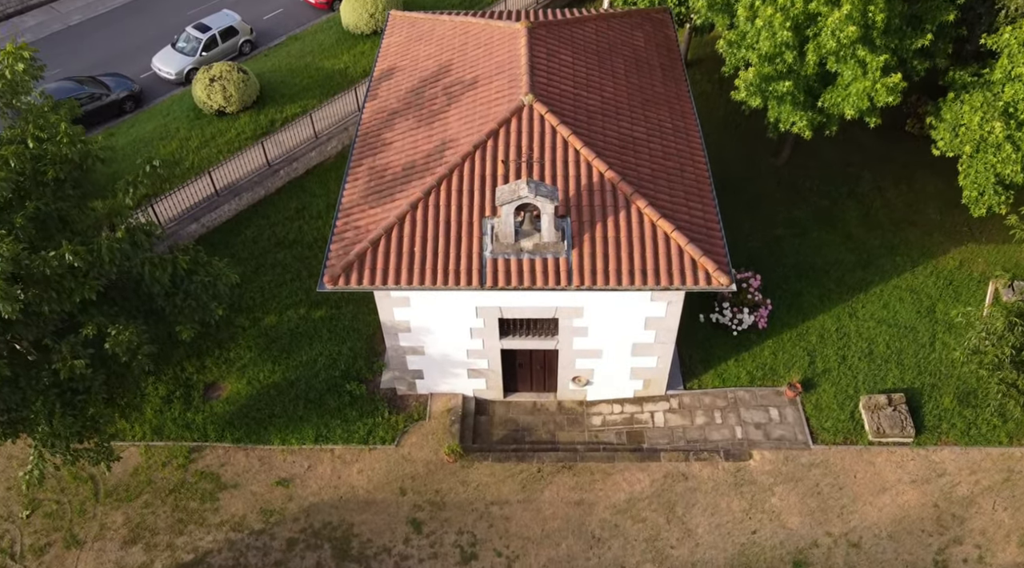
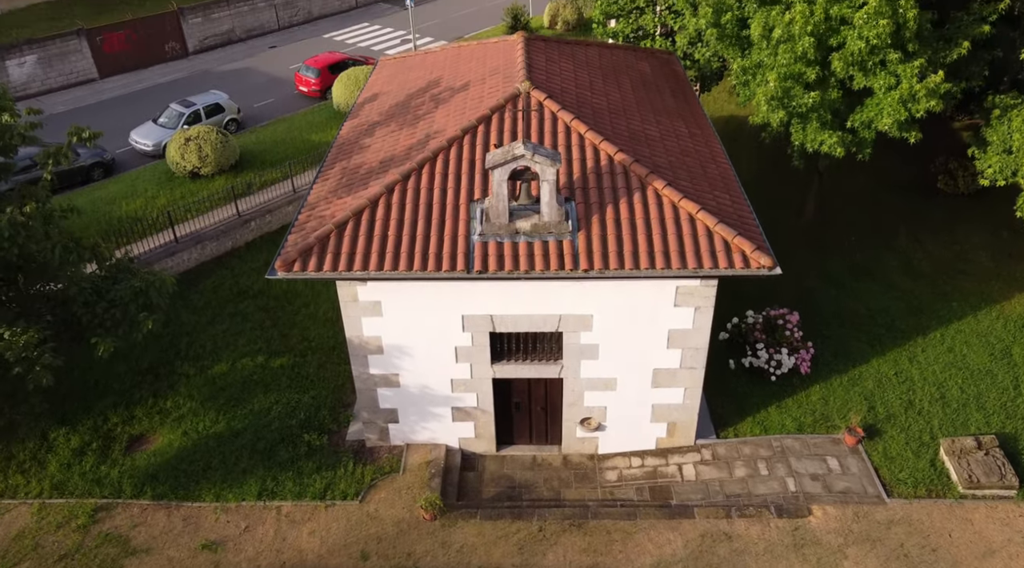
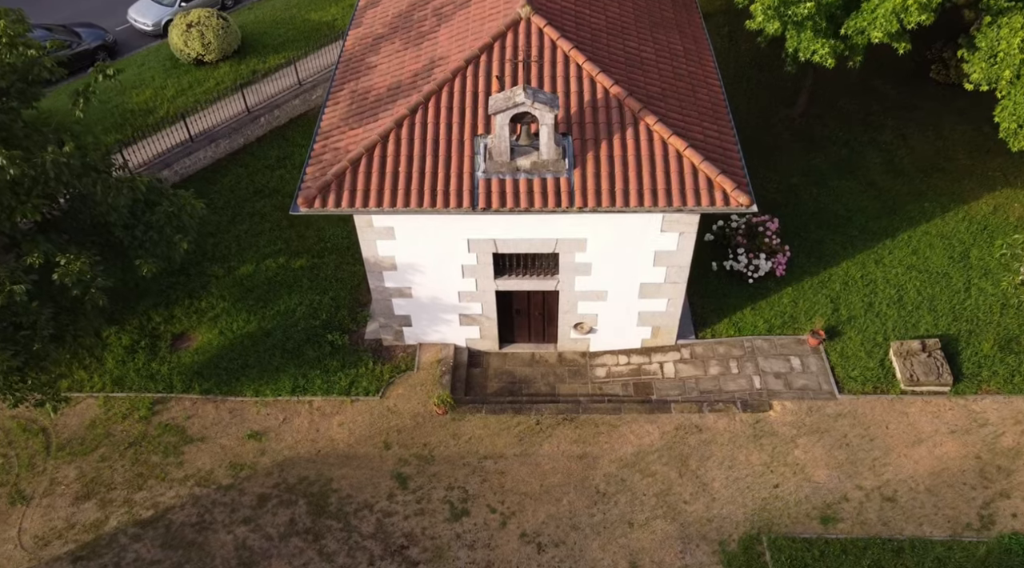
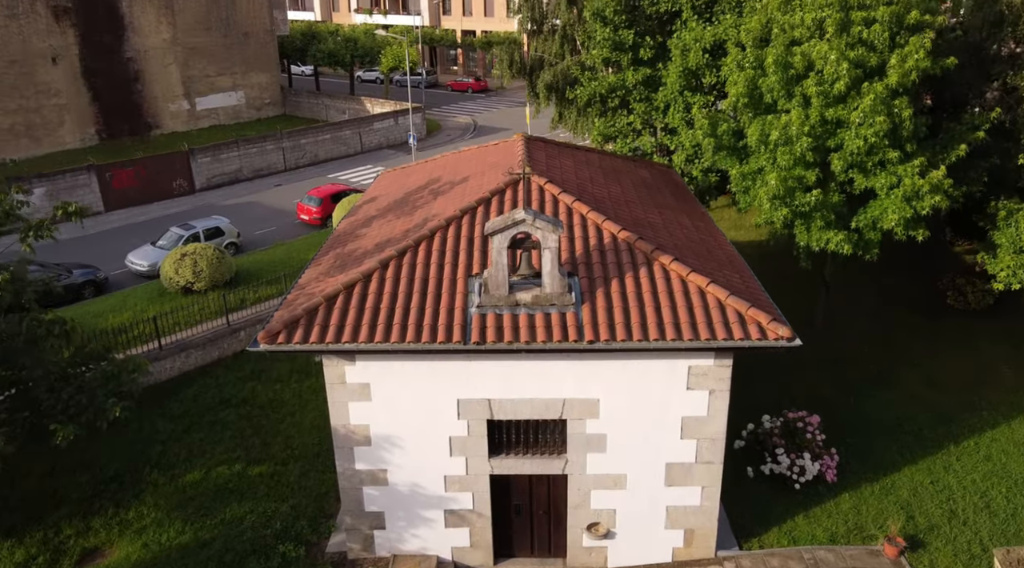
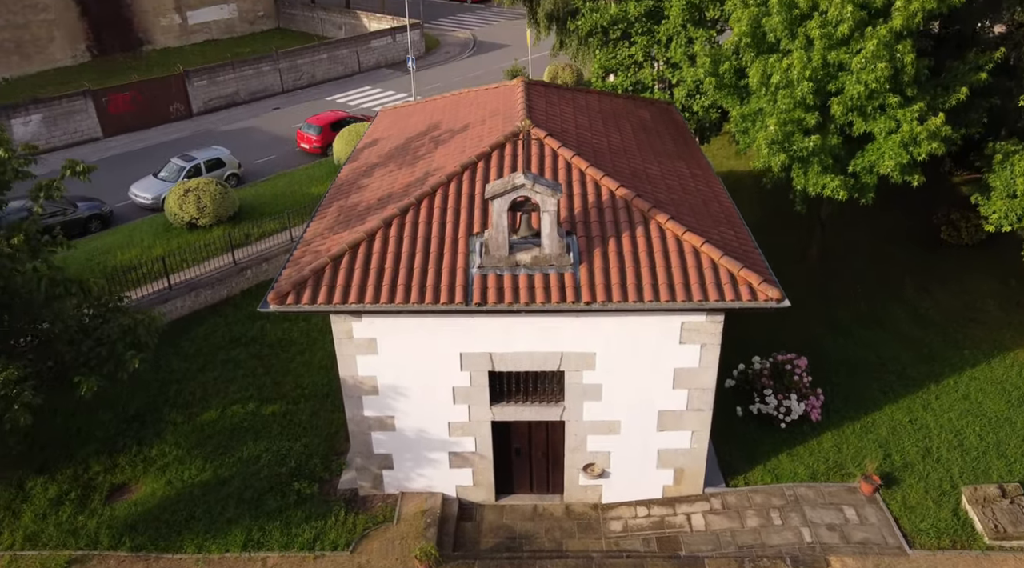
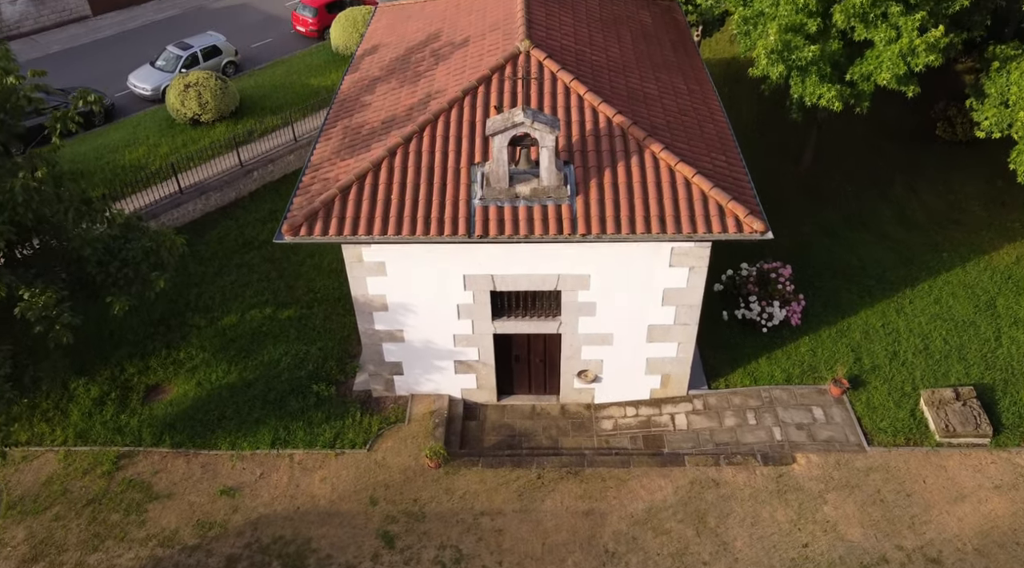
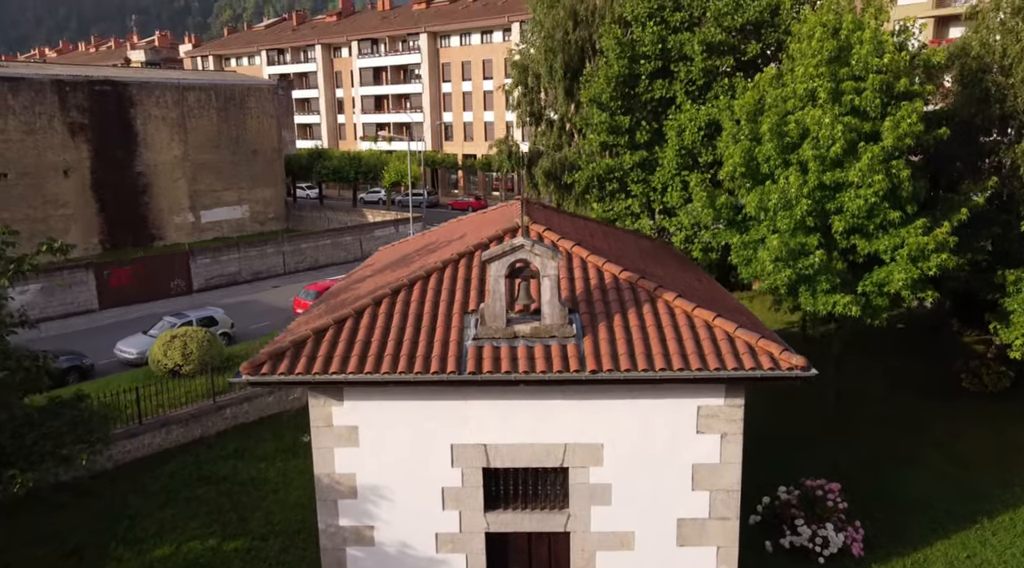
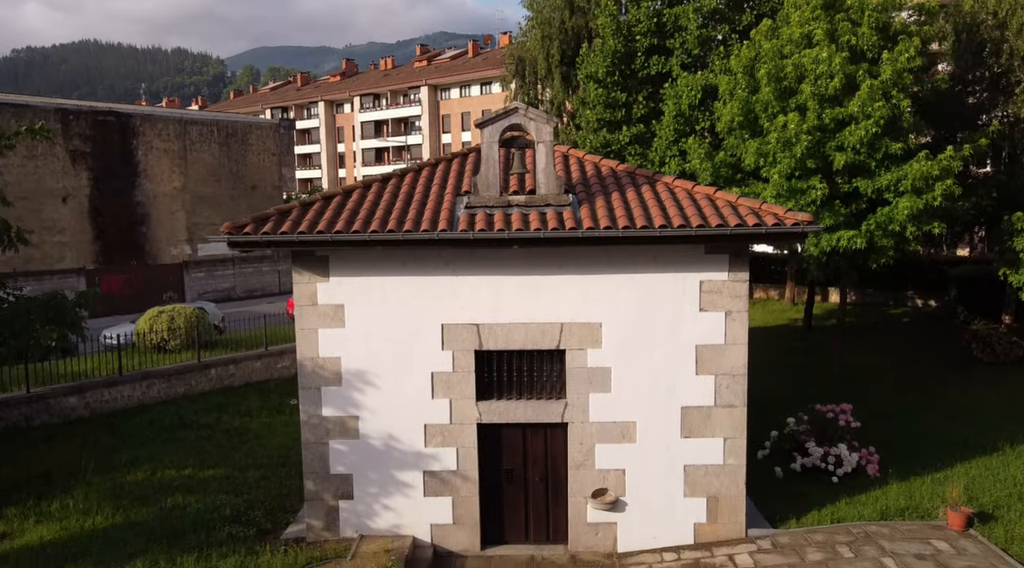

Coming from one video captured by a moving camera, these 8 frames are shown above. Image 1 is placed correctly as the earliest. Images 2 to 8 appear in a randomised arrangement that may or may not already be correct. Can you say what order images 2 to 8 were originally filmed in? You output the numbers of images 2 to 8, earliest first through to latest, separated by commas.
3, 6, 2, 5, 4, 7, 8
